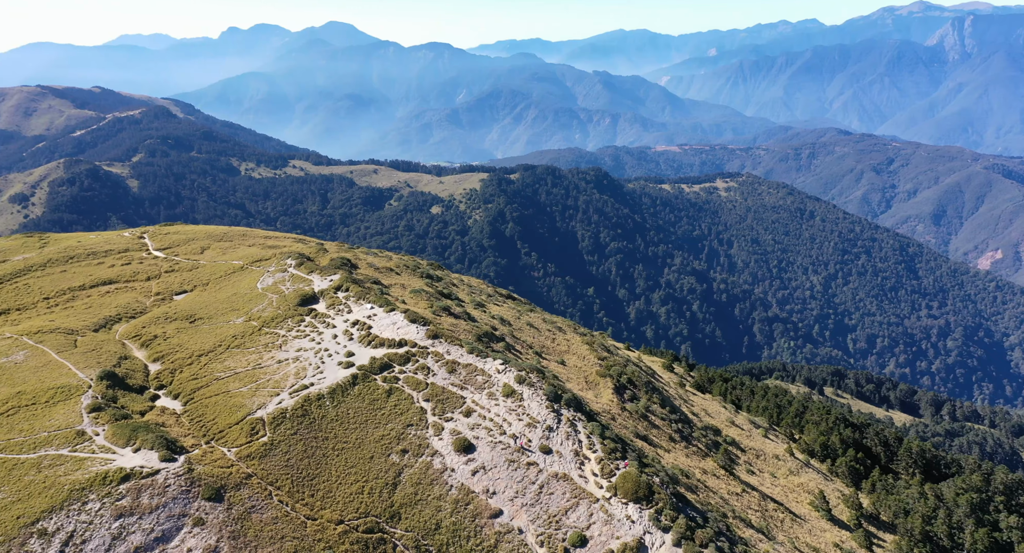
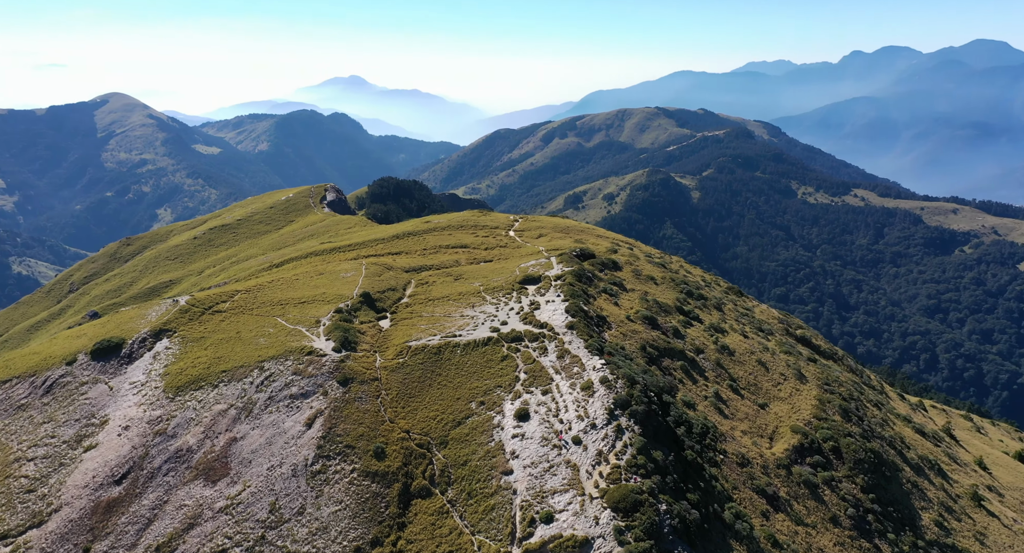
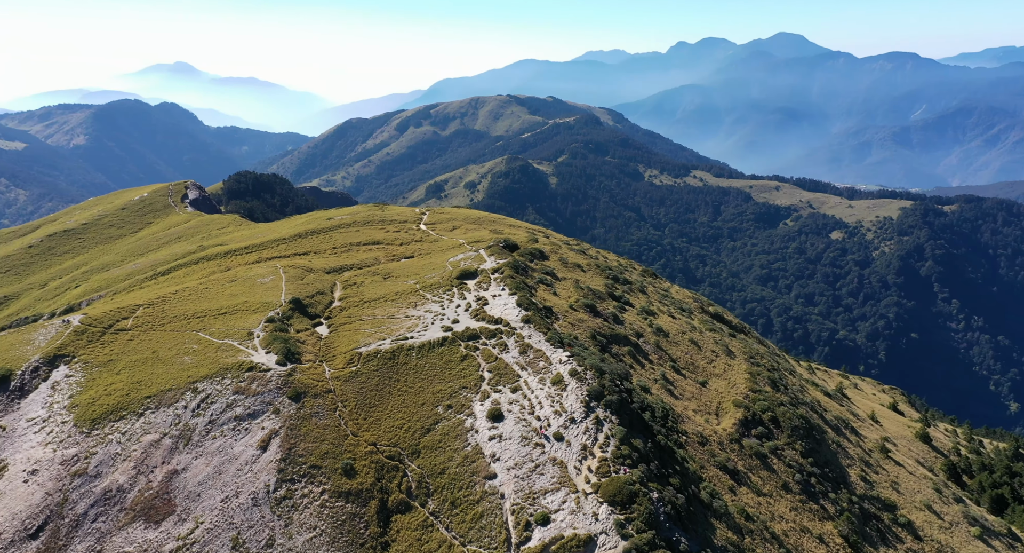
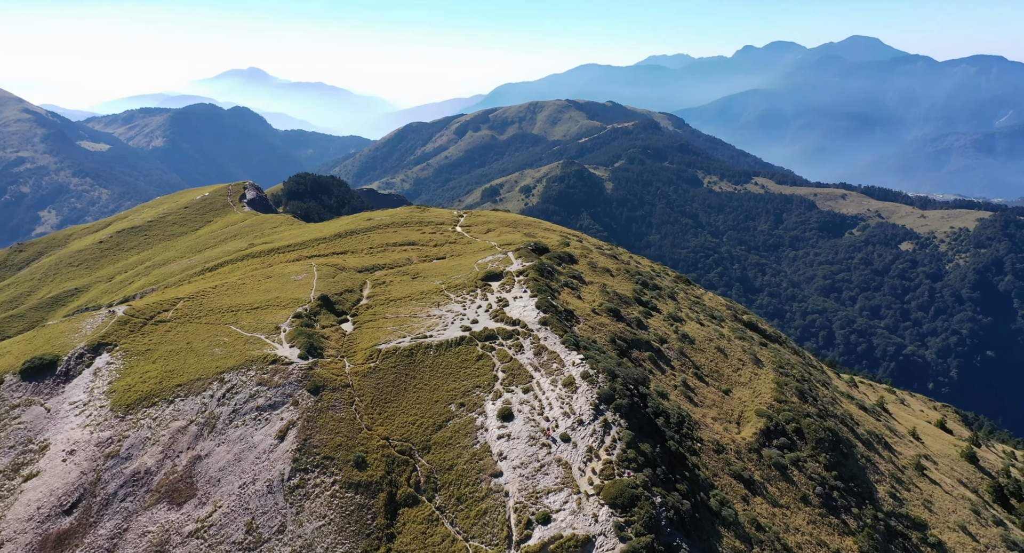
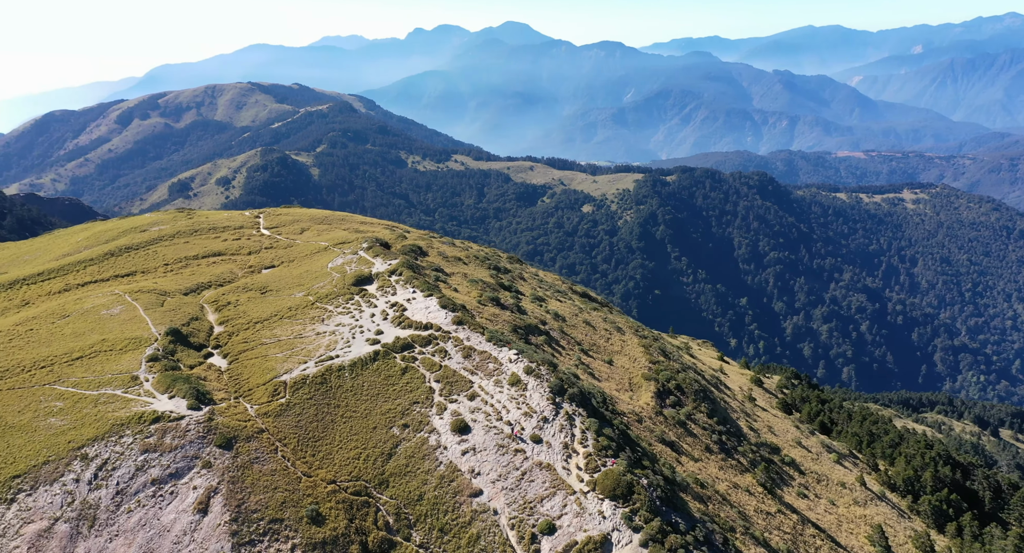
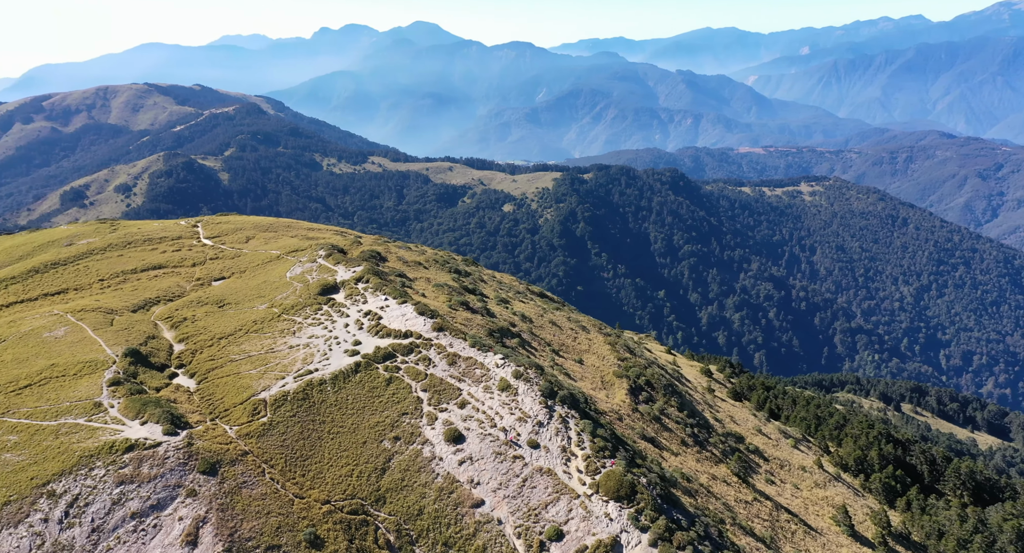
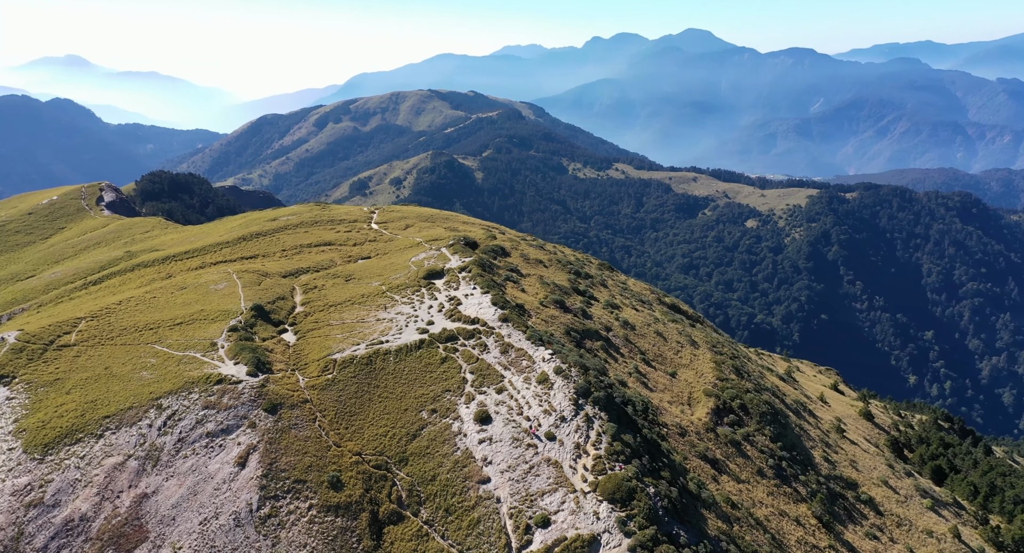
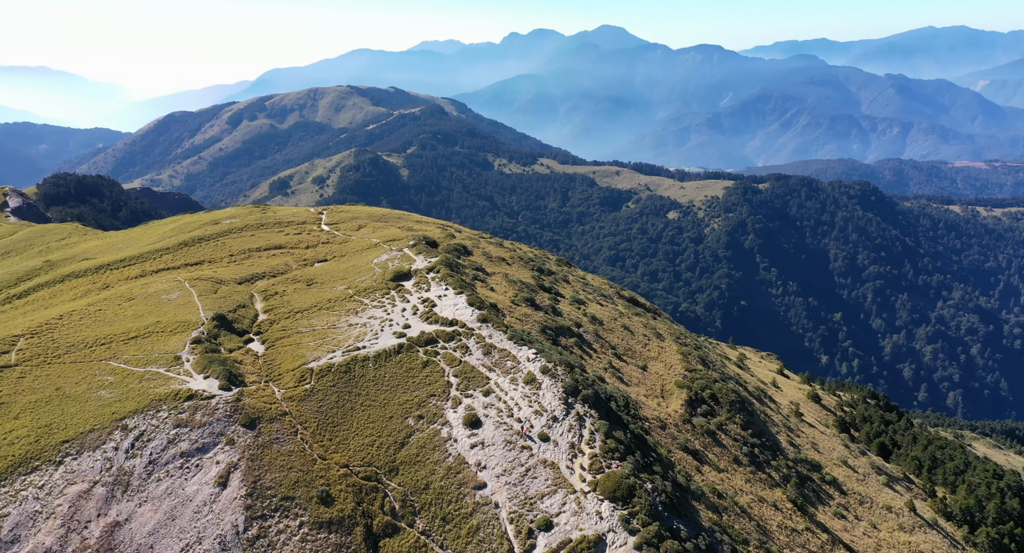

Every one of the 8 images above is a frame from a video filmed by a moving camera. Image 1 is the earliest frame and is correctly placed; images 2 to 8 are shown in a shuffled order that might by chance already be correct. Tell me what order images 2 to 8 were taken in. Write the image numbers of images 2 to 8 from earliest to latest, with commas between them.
6, 5, 8, 7, 3, 4, 2
